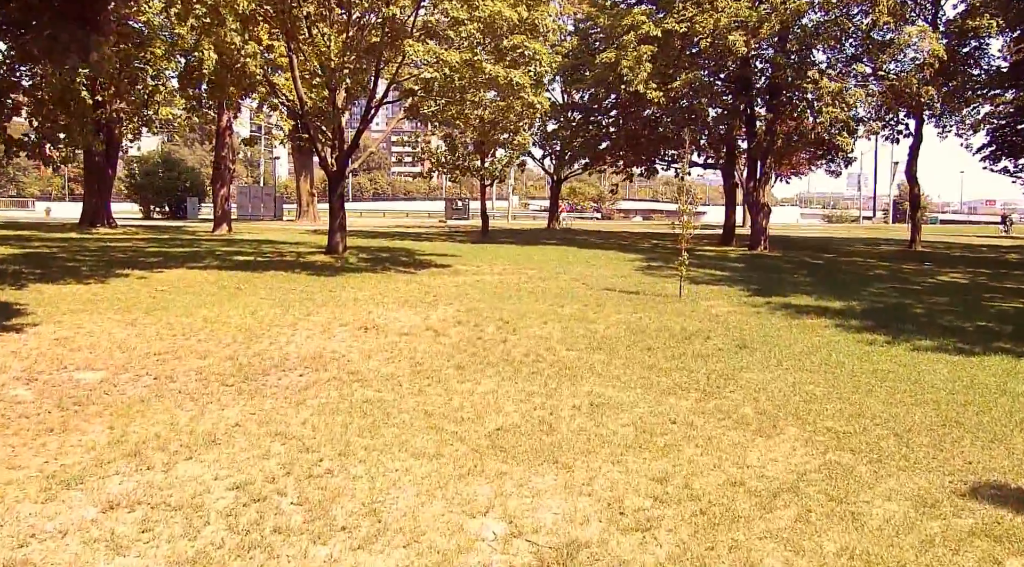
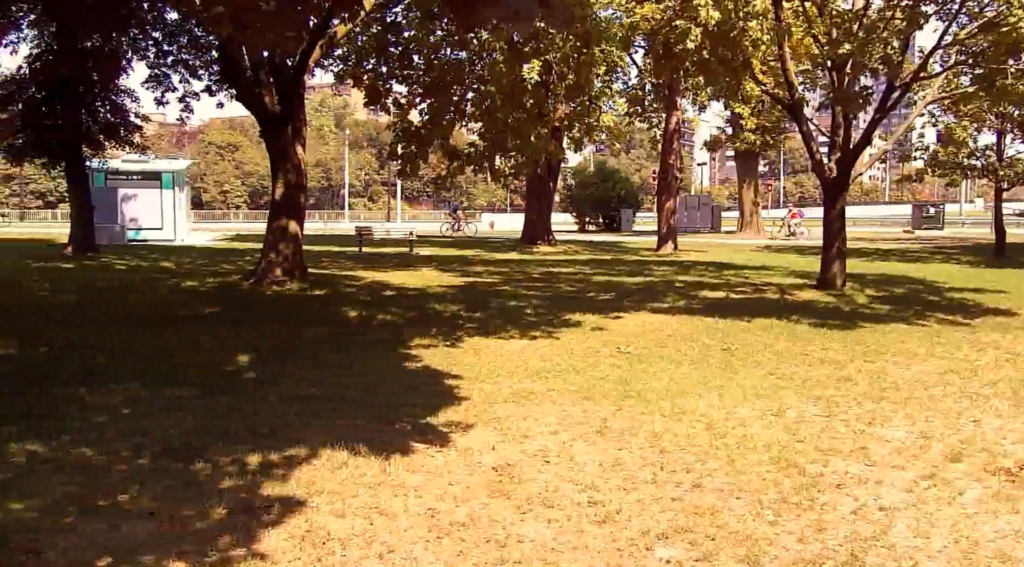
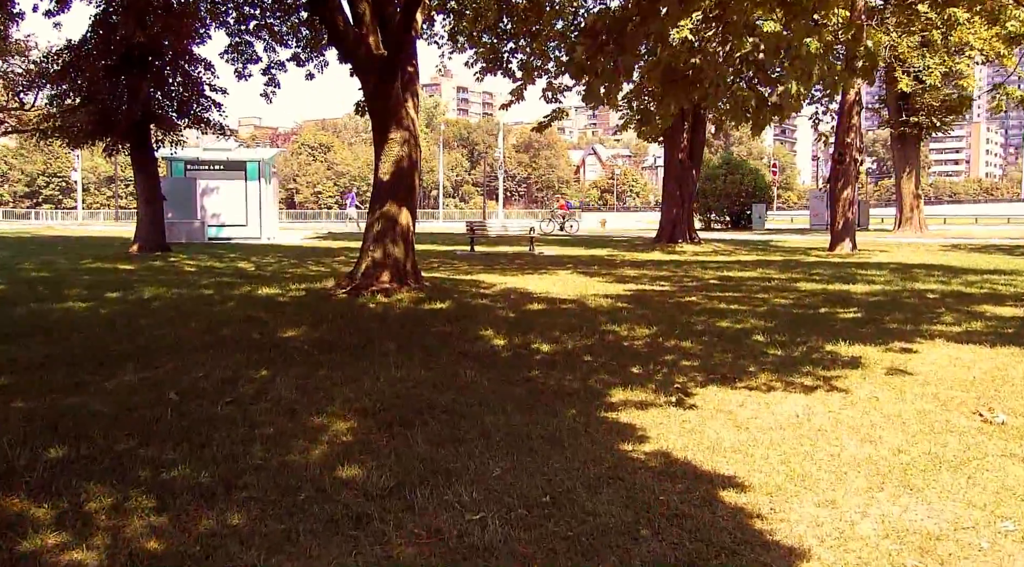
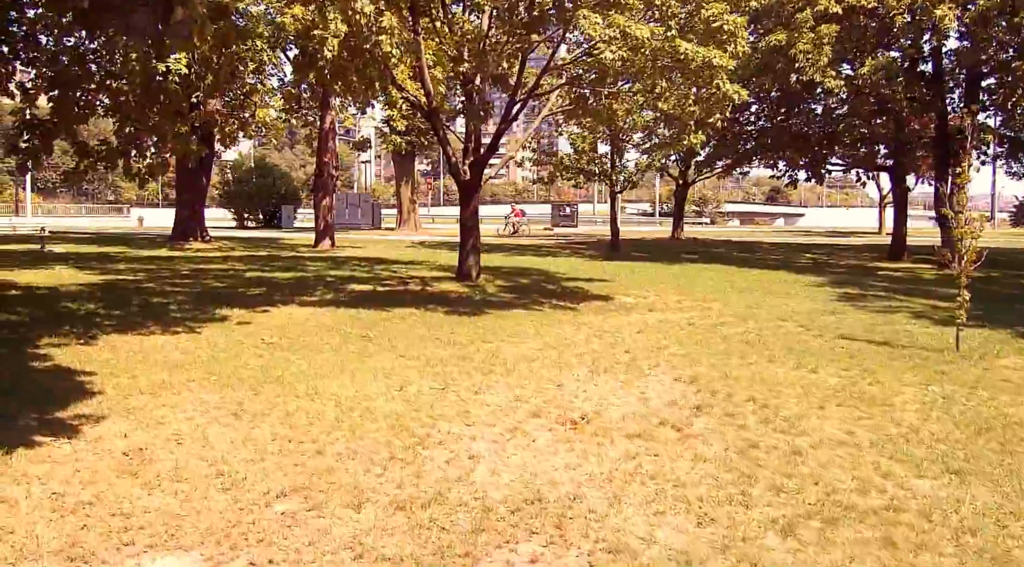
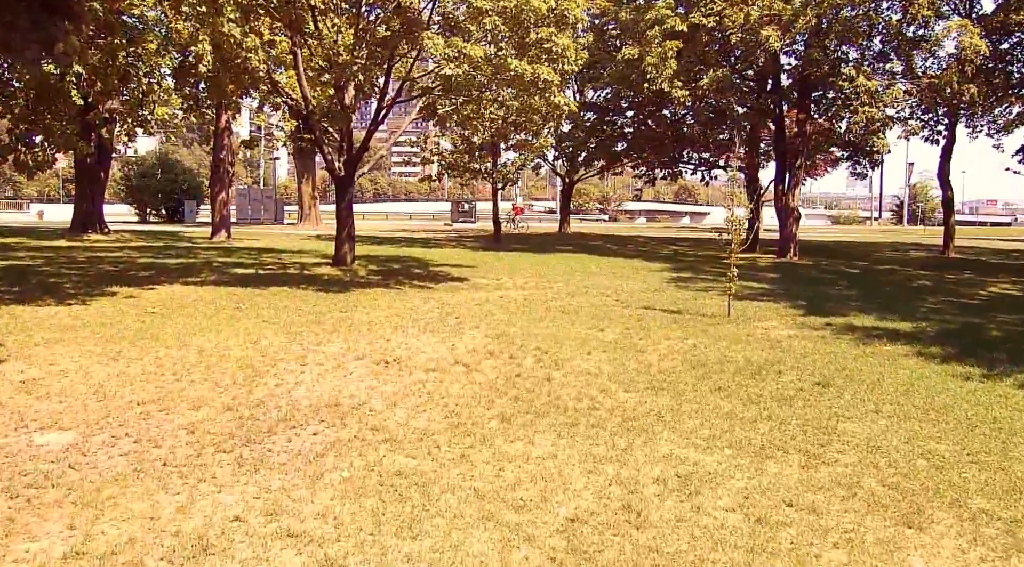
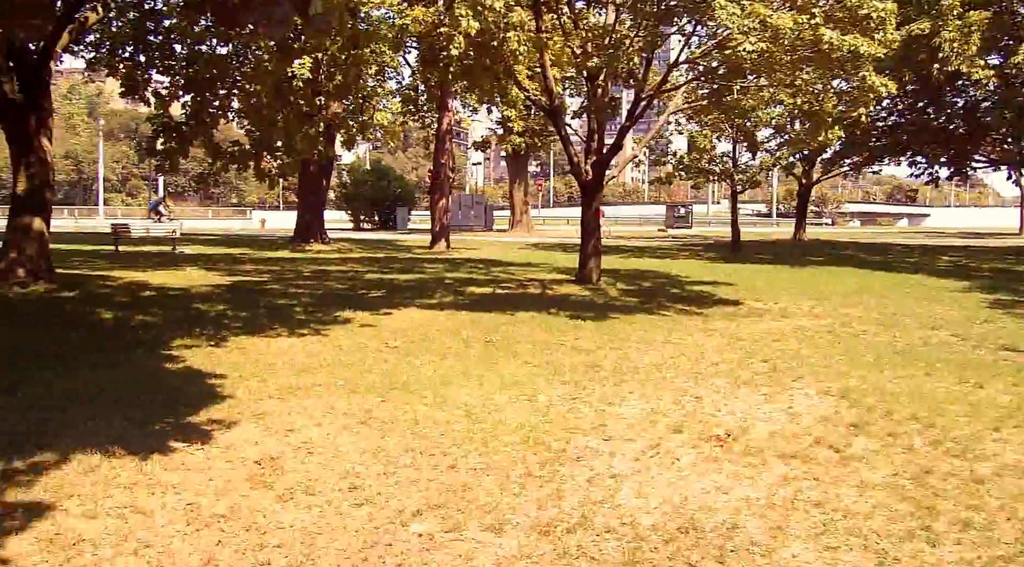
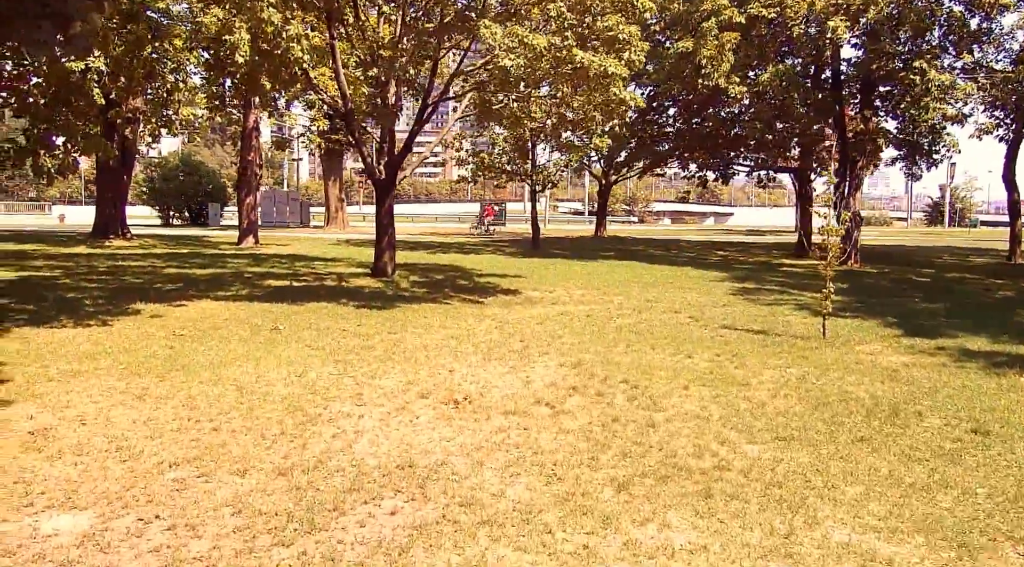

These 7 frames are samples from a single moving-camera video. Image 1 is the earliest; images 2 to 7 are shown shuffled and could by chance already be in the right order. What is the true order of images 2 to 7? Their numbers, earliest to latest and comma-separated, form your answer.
5, 7, 4, 6, 2, 3
